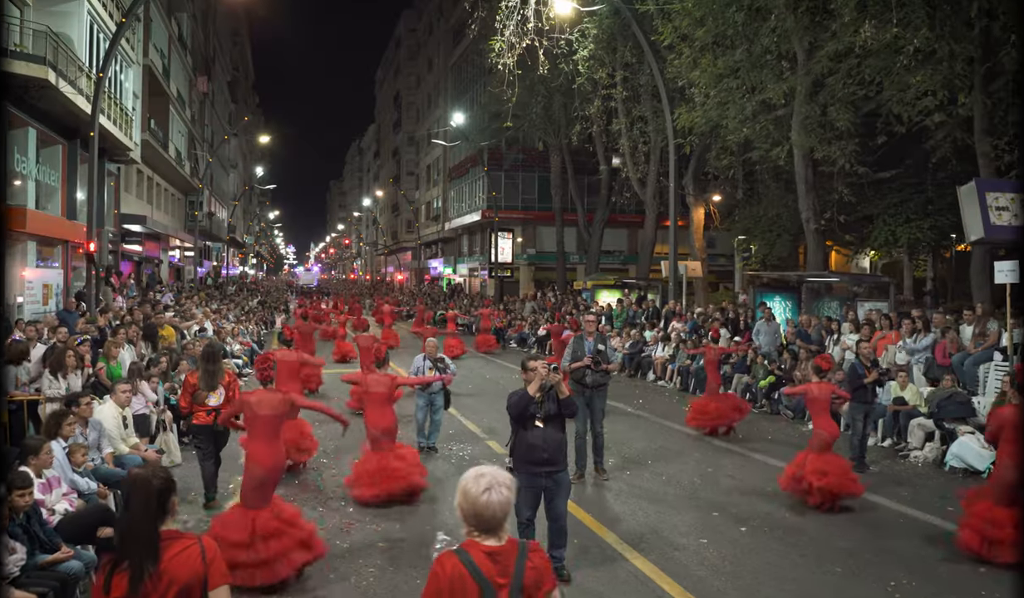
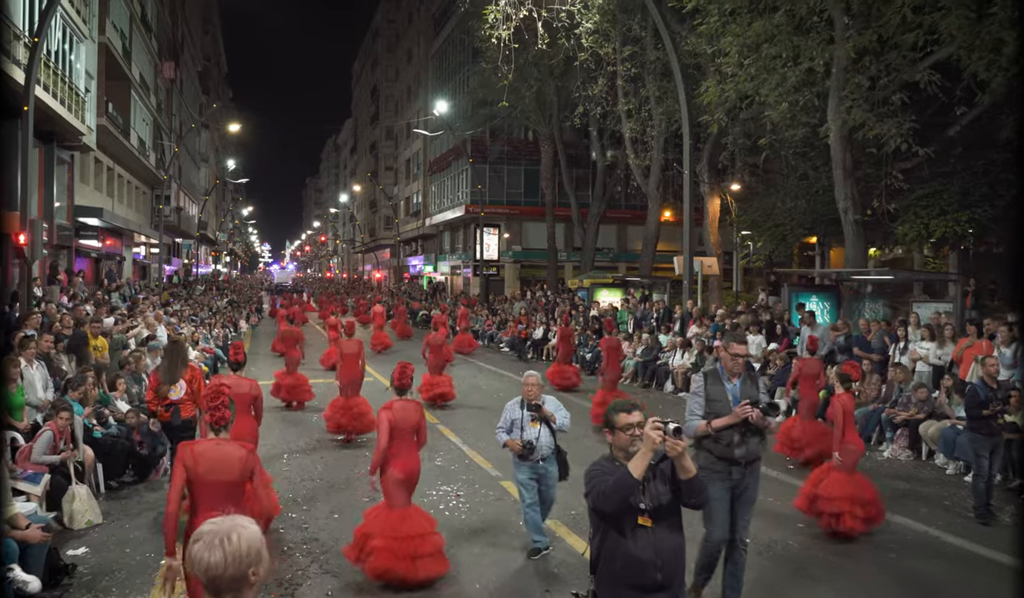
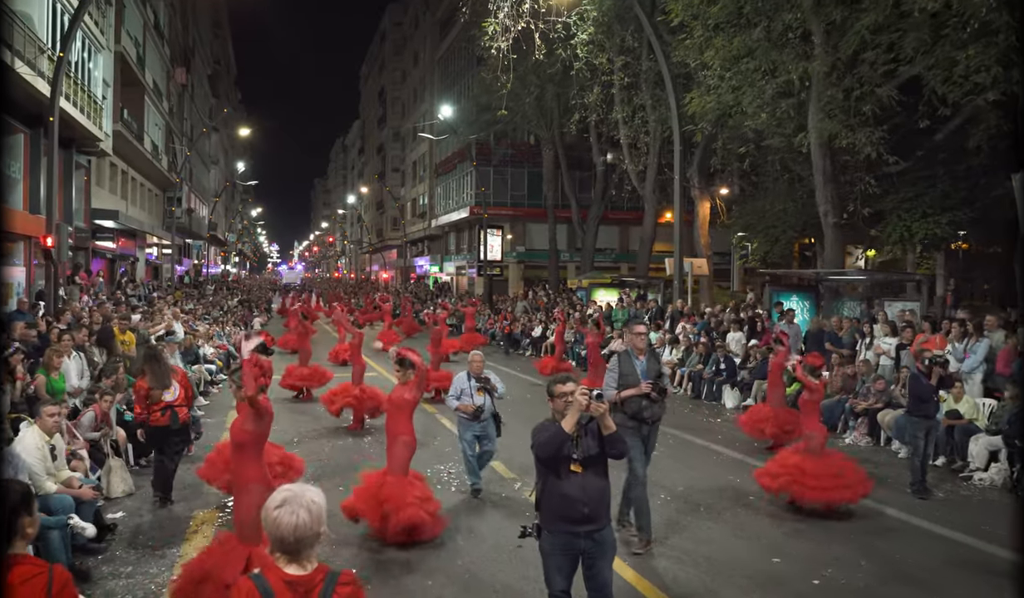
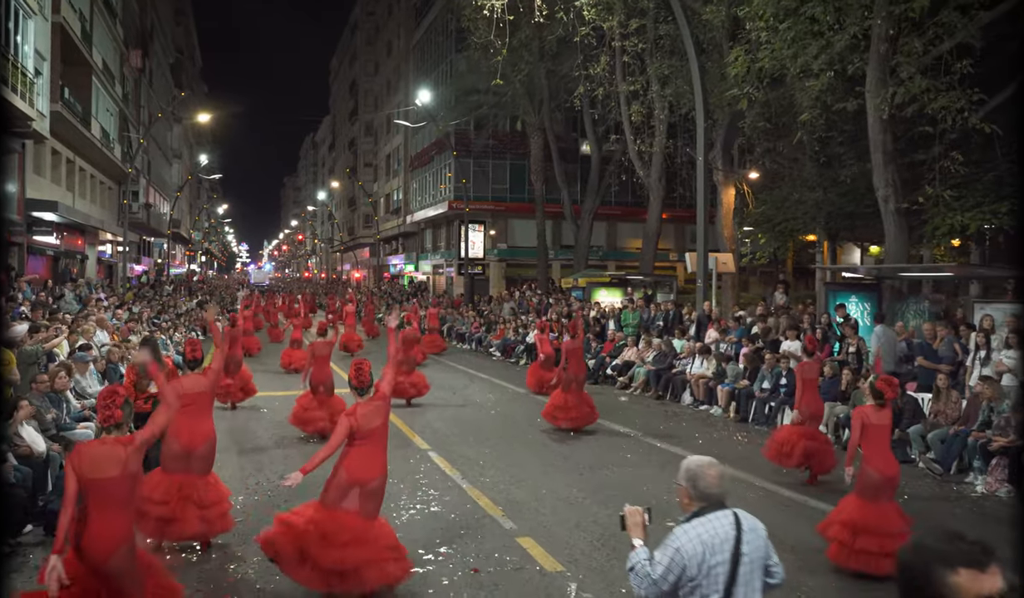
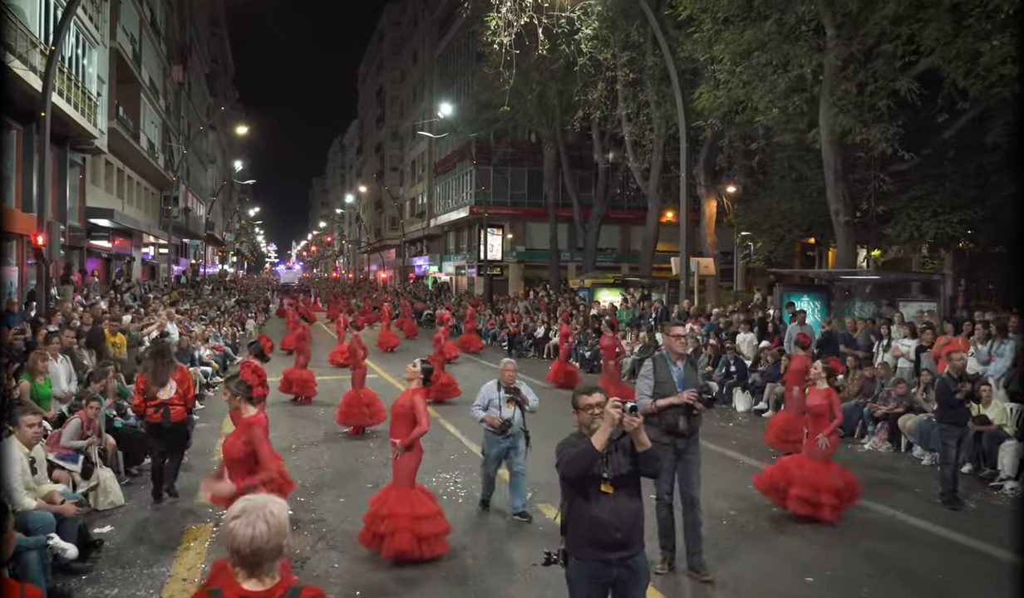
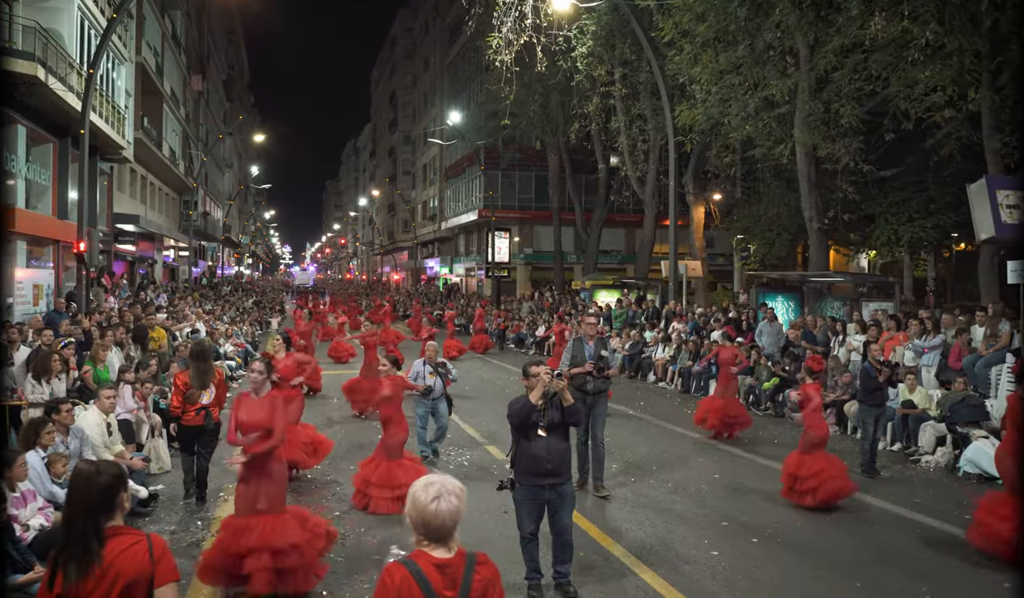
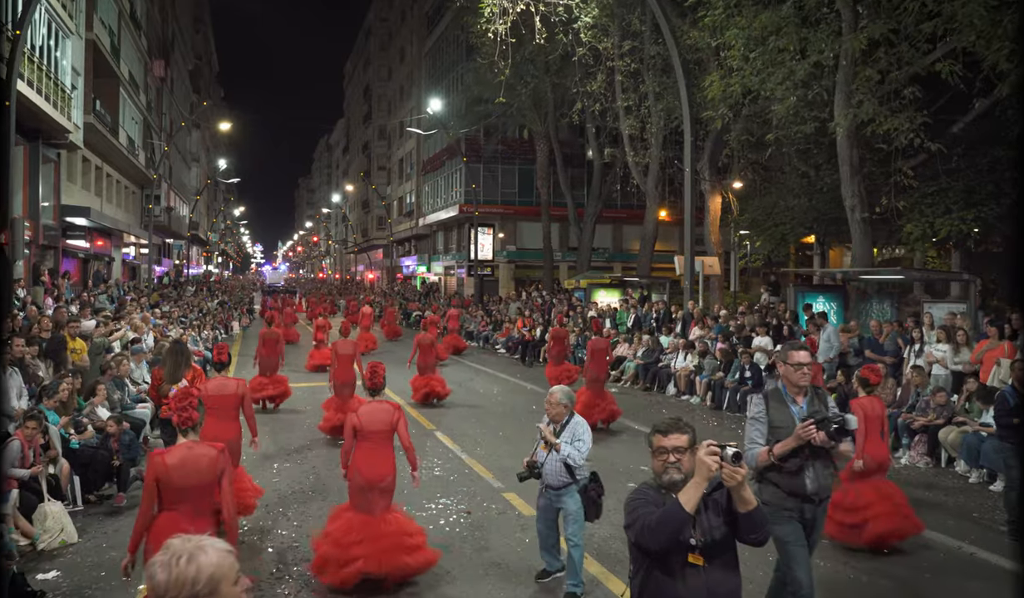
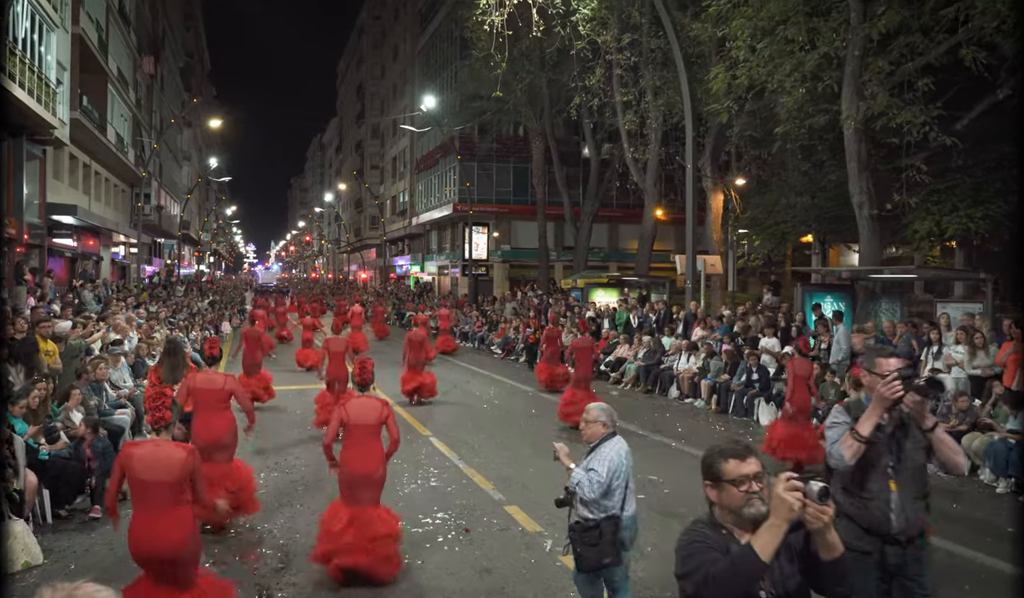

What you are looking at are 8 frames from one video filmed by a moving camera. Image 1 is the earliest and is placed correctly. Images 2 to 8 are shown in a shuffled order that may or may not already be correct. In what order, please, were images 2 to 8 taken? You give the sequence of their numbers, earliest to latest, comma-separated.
6, 3, 5, 2, 7, 8, 4
